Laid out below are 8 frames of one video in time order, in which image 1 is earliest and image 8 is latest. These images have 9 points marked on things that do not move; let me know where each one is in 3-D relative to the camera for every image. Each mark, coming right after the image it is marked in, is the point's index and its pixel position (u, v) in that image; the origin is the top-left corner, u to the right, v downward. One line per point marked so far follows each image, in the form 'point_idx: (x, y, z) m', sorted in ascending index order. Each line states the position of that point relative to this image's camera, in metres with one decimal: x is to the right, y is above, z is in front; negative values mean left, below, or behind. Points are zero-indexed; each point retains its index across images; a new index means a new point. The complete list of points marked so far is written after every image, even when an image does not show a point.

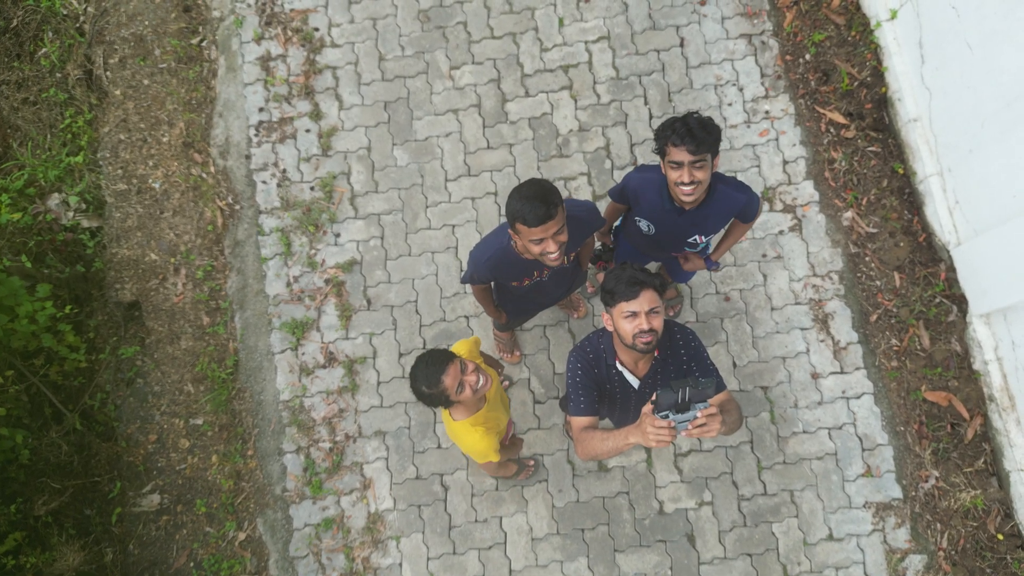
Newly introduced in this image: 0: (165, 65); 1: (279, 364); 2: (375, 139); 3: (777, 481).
0: (-1.3, +0.9, +3.0) m
1: (-0.8, -0.3, +2.7) m
2: (-0.5, +0.5, +2.8) m
3: (+0.9, -0.6, +2.5) m
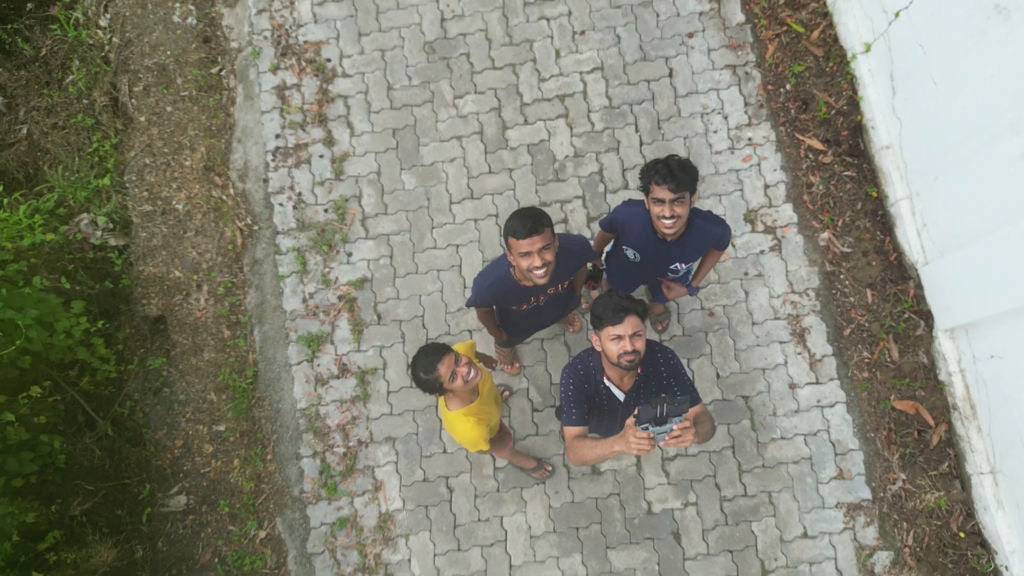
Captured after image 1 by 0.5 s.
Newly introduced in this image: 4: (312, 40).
0: (-1.3, +0.8, +3.2) m
1: (-0.8, -0.3, +2.9) m
2: (-0.5, +0.5, +3.1) m
3: (+0.9, -0.7, +2.7) m
4: (-0.8, +1.0, +3.2) m
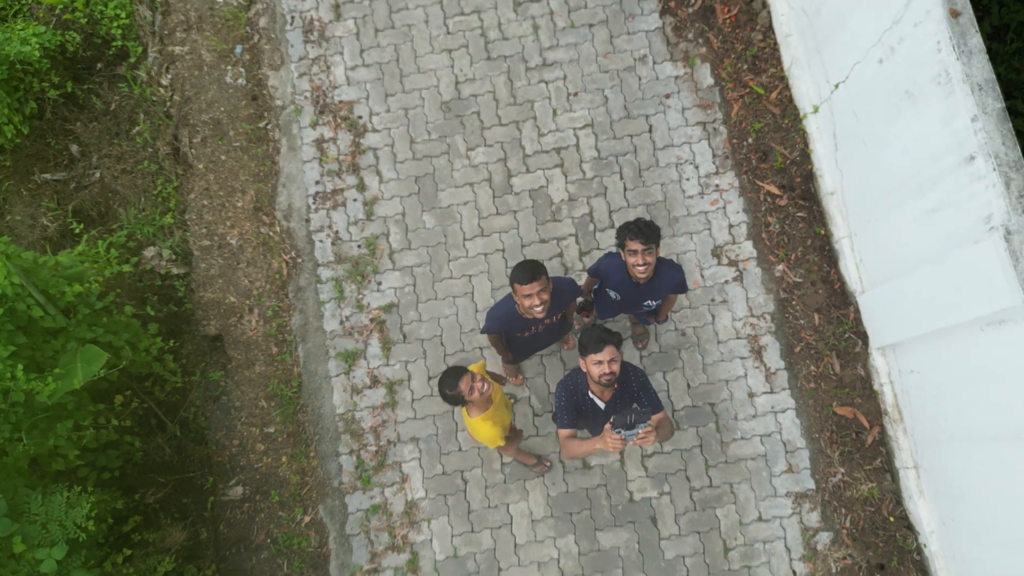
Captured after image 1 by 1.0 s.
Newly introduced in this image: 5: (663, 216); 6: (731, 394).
0: (-1.3, +0.7, +3.7) m
1: (-0.8, -0.4, +3.5) m
2: (-0.5, +0.4, +3.6) m
3: (+0.9, -0.8, +3.3) m
4: (-0.8, +0.9, +3.7) m
5: (+0.7, +0.3, +3.5) m
6: (+1.0, -0.5, +3.4) m
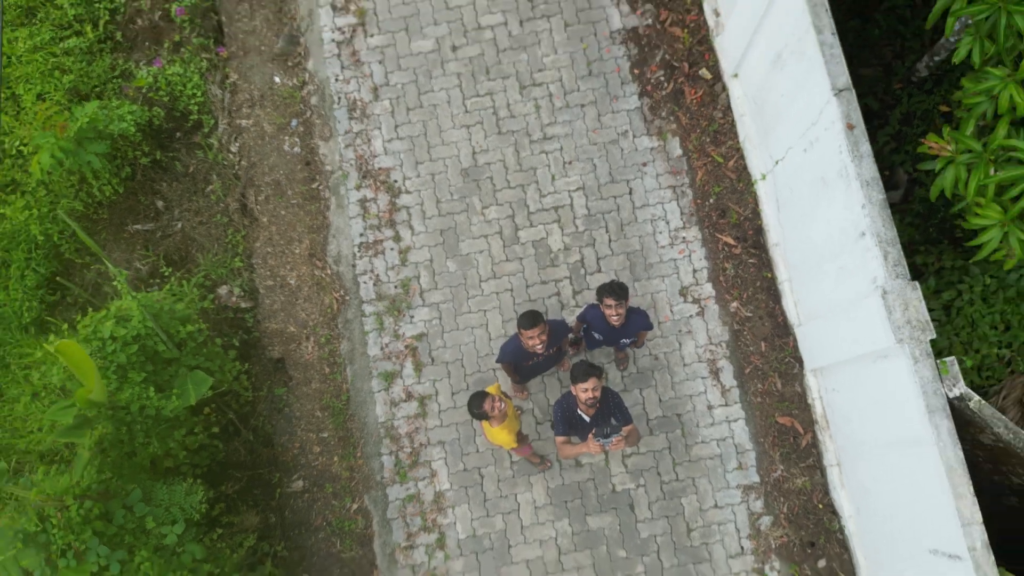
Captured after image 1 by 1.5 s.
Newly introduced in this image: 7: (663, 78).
0: (-1.3, +0.5, +4.6) m
1: (-0.7, -0.6, +4.3) m
2: (-0.4, +0.2, +4.4) m
3: (+0.9, -1.0, +4.1) m
4: (-0.8, +0.7, +4.6) m
5: (+0.7, +0.1, +4.4) m
6: (+1.0, -0.6, +4.2) m
7: (+0.9, +1.2, +4.6) m
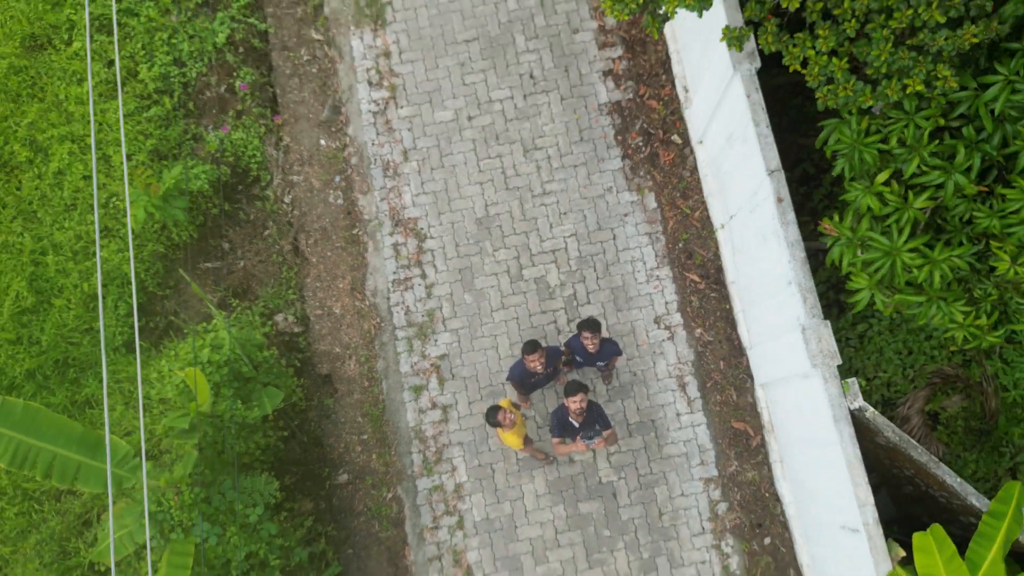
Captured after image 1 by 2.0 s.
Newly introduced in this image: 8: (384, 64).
0: (-1.2, +0.3, +5.6) m
1: (-0.7, -0.8, +5.3) m
2: (-0.4, 0.0, +5.4) m
3: (+1.0, -1.2, +5.1) m
4: (-0.7, +0.5, +5.5) m
5: (+0.8, -0.1, +5.4) m
6: (+1.0, -0.8, +5.2) m
7: (+0.9, +1.0, +5.6) m
8: (-0.9, +1.7, +5.9) m
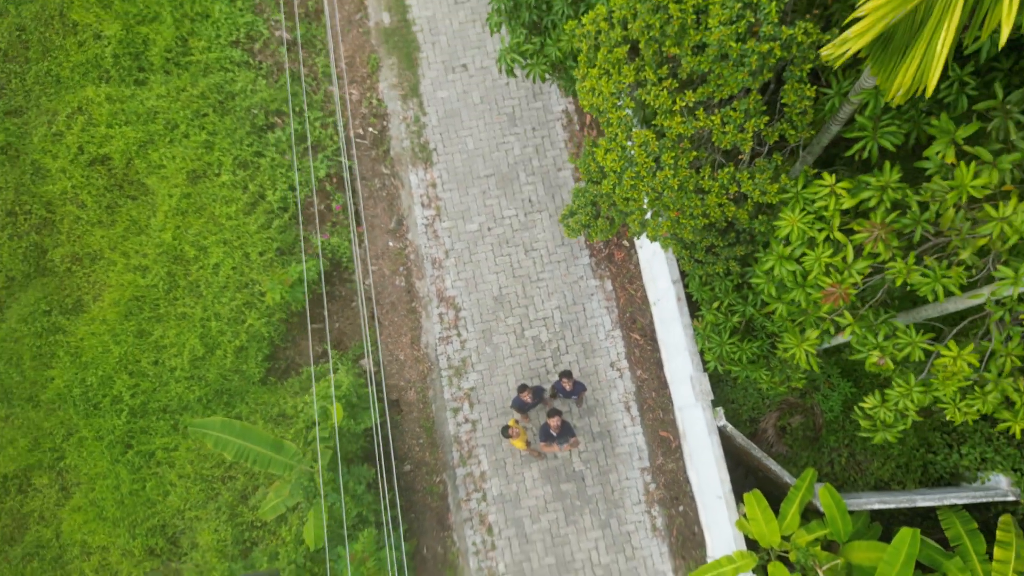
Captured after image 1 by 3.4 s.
0: (-1.2, -0.3, +8.4) m
1: (-0.7, -1.4, +8.1) m
2: (-0.4, -0.6, +8.3) m
3: (+1.0, -1.8, +7.9) m
4: (-0.7, -0.1, +8.4) m
5: (+0.8, -0.6, +8.2) m
6: (+1.1, -1.4, +8.0) m
7: (+1.0, +0.5, +8.4) m
8: (-0.9, +1.1, +8.7) m
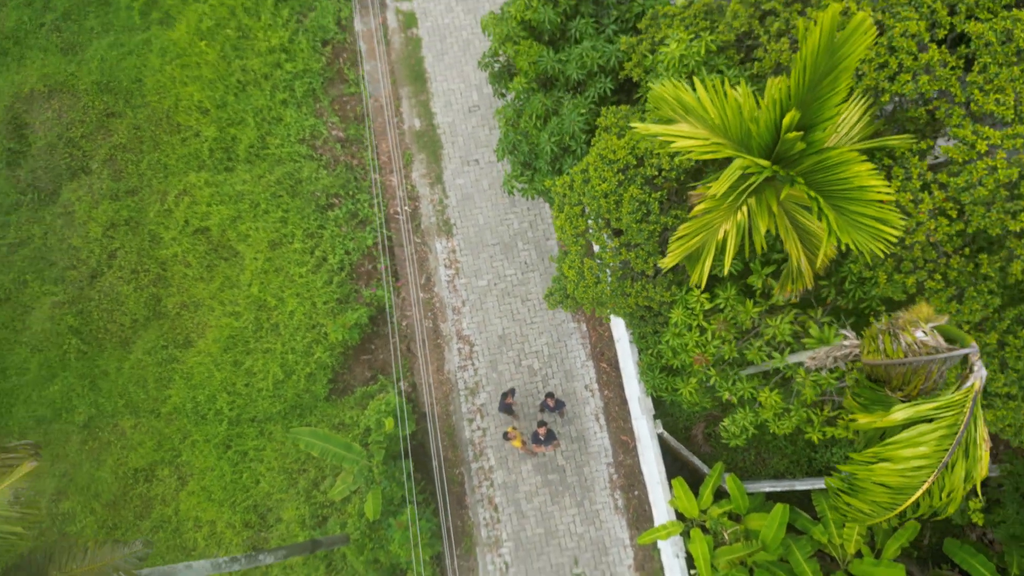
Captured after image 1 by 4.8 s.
0: (-1.2, -0.9, +11.3) m
1: (-0.7, -2.0, +11.0) m
2: (-0.3, -1.2, +11.1) m
3: (+1.0, -2.4, +10.8) m
4: (-0.7, -0.7, +11.2) m
5: (+0.8, -1.2, +11.1) m
6: (+1.1, -2.0, +10.9) m
7: (+1.0, -0.1, +11.3) m
8: (-0.9, +0.5, +11.6) m
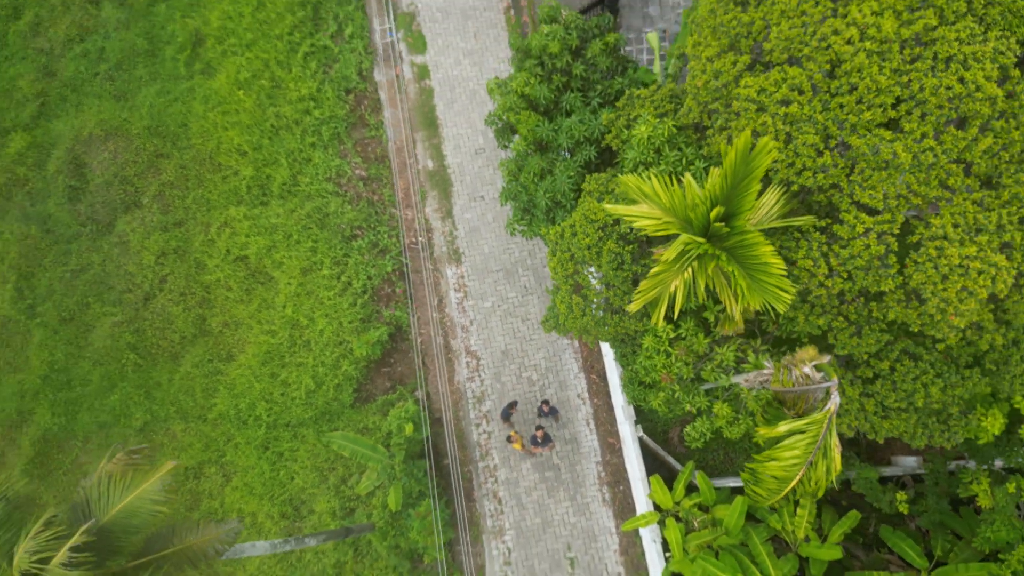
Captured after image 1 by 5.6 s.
0: (-1.2, -1.2, +12.9) m
1: (-0.6, -2.4, +12.6) m
2: (-0.3, -1.6, +12.8) m
3: (+1.0, -2.7, +12.5) m
4: (-0.6, -1.0, +12.9) m
5: (+0.9, -1.6, +12.7) m
6: (+1.1, -2.4, +12.5) m
7: (+1.0, -0.5, +12.9) m
8: (-0.9, +0.1, +13.3) m
